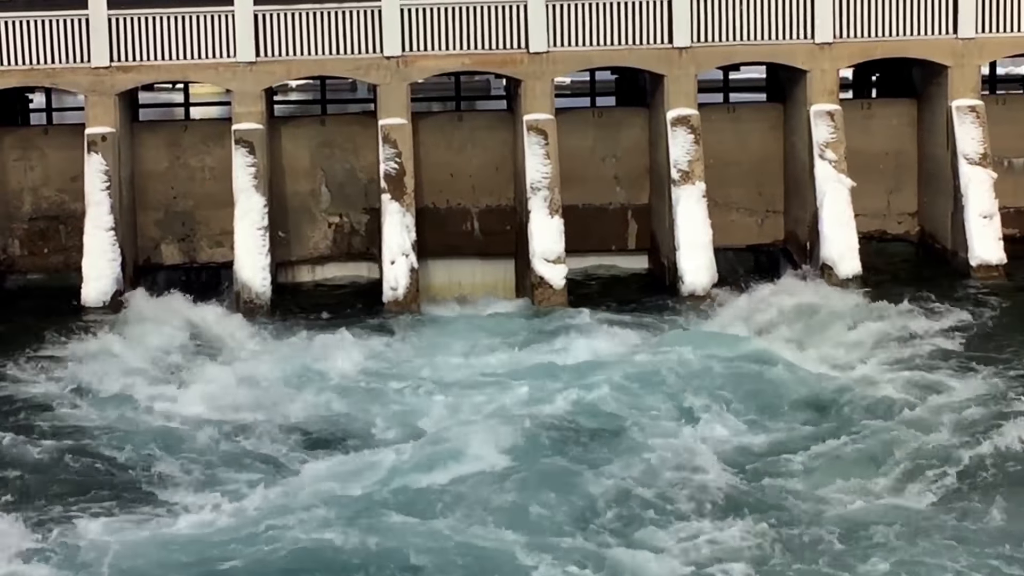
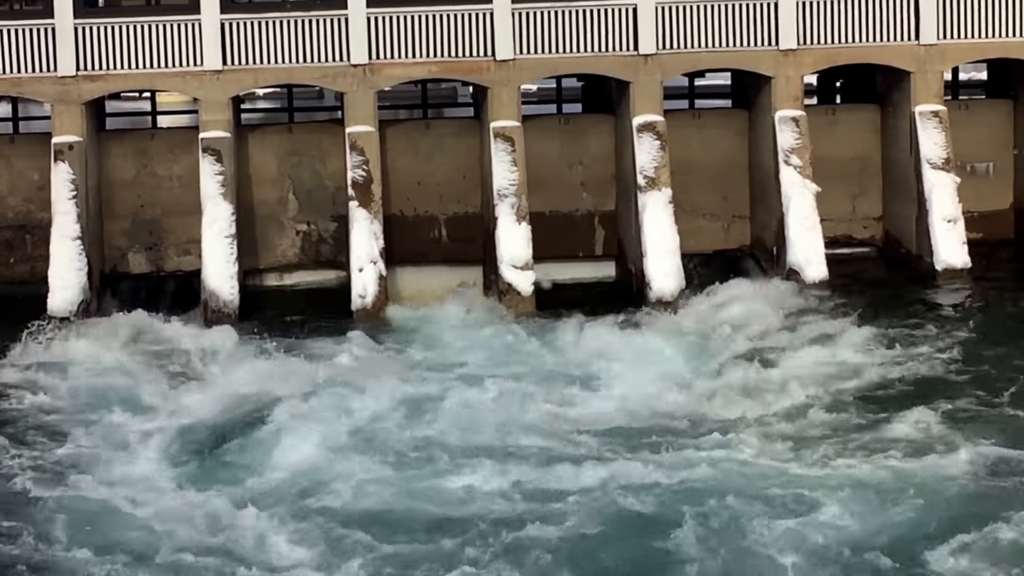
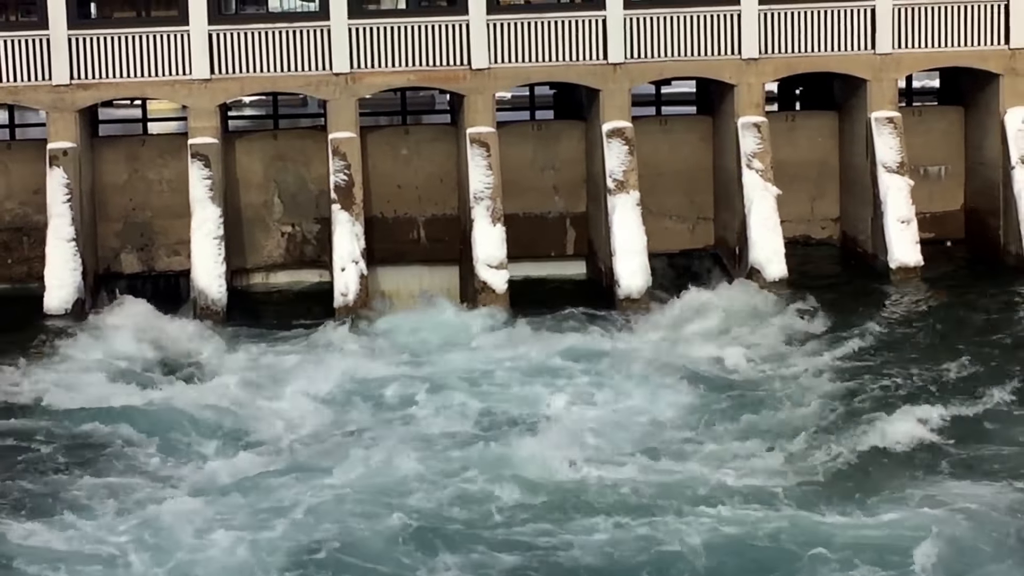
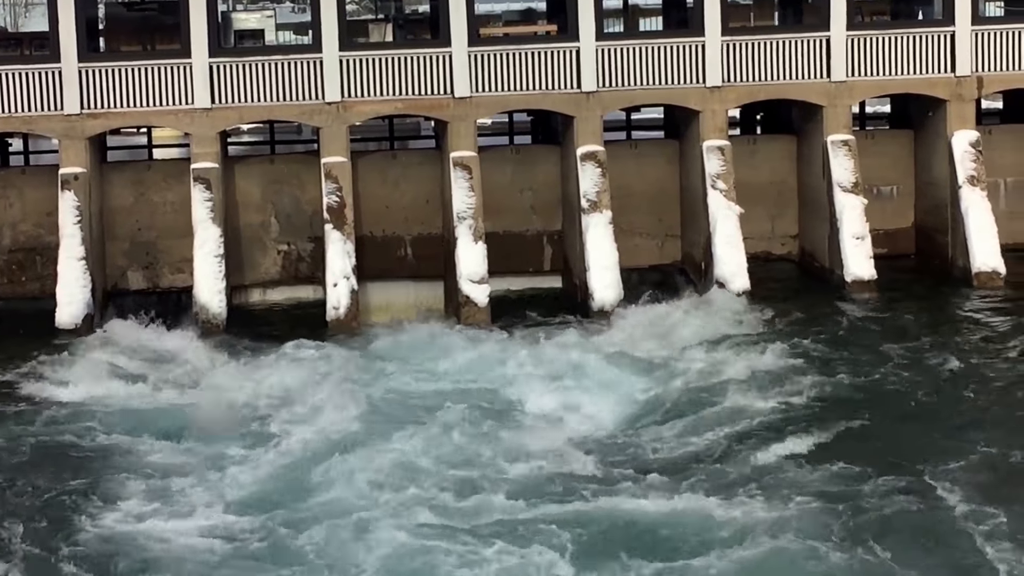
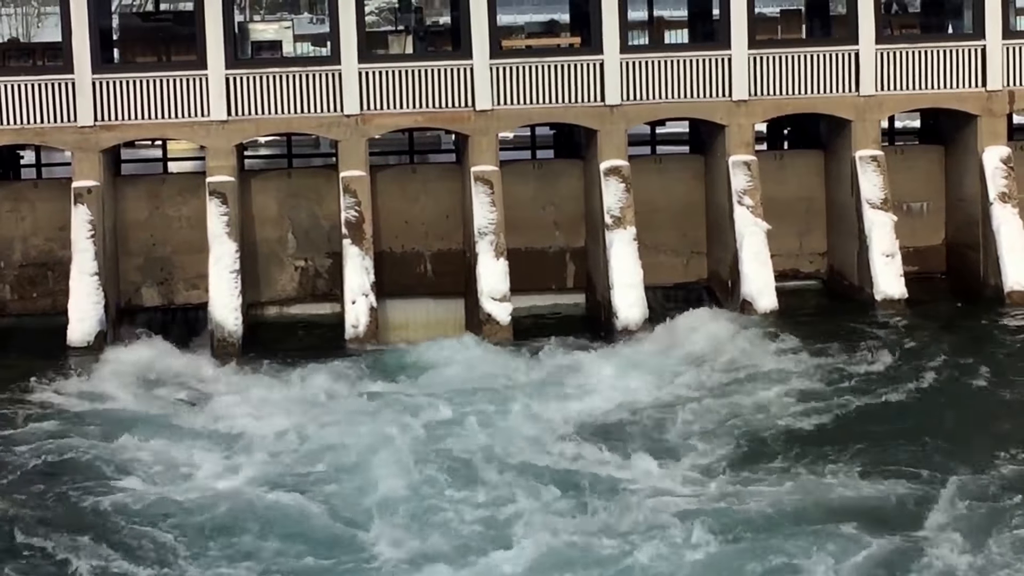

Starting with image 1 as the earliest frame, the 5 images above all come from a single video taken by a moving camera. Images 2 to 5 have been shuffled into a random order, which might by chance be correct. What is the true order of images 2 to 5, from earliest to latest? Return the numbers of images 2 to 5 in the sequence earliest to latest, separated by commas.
2, 3, 5, 4
